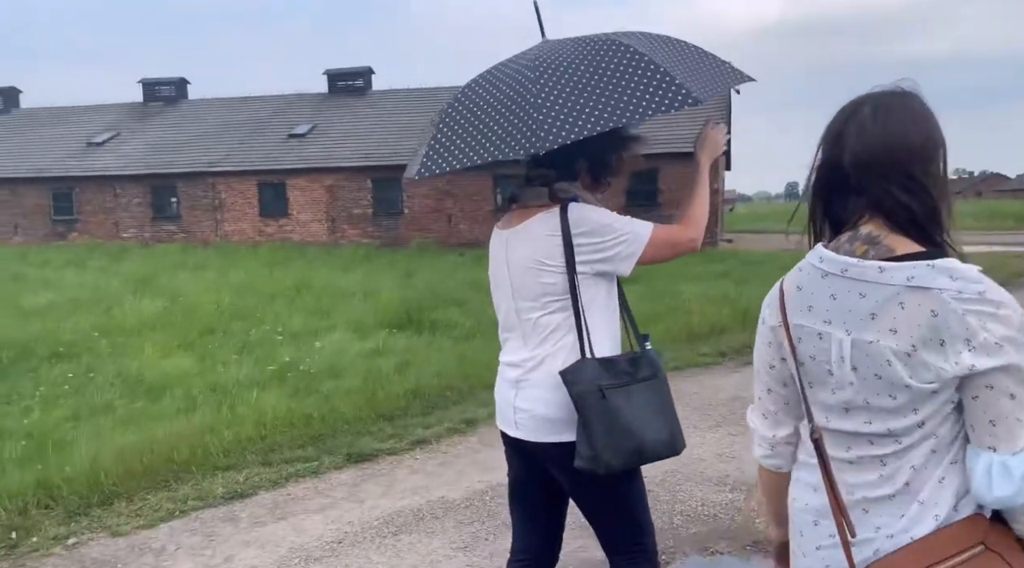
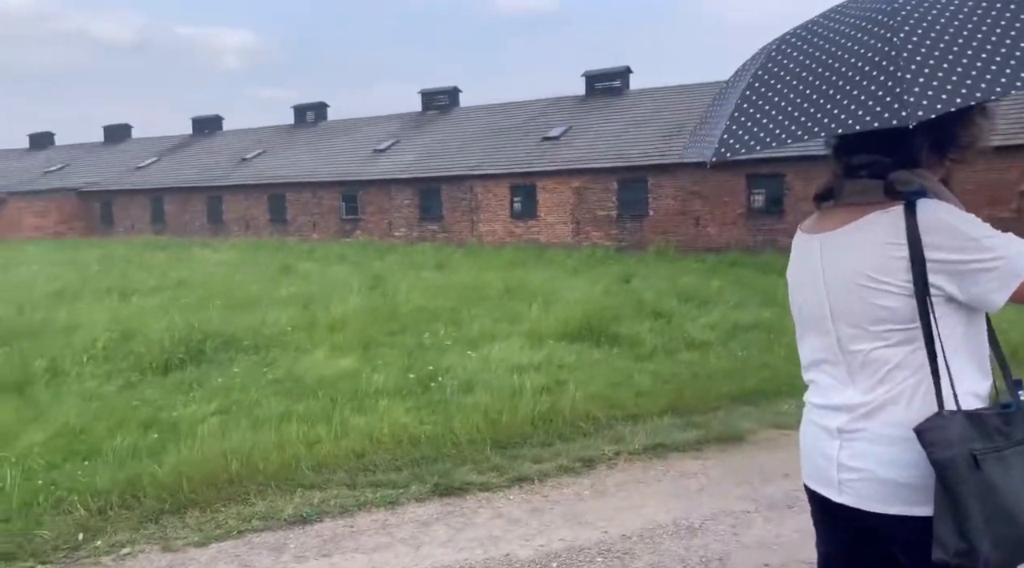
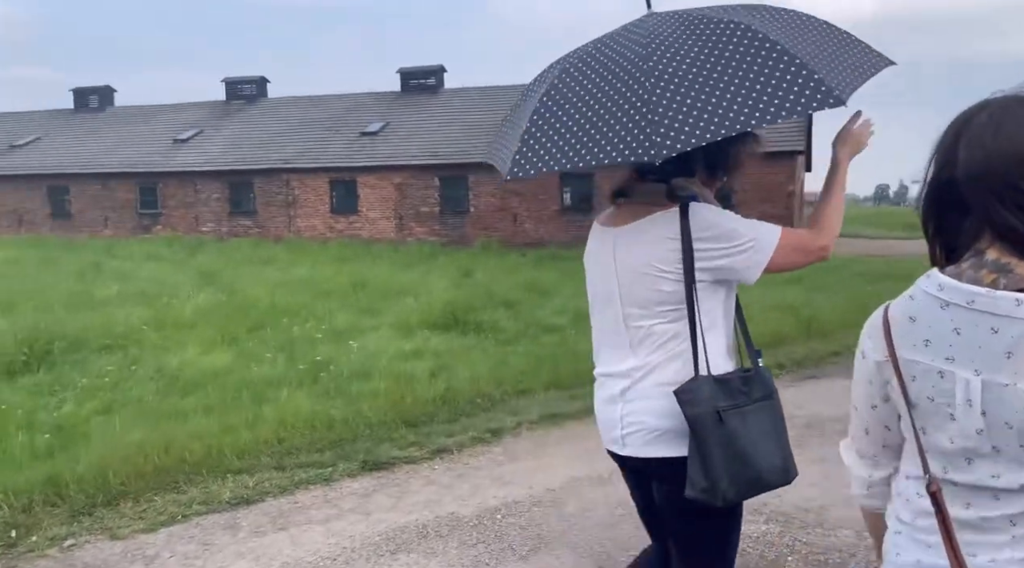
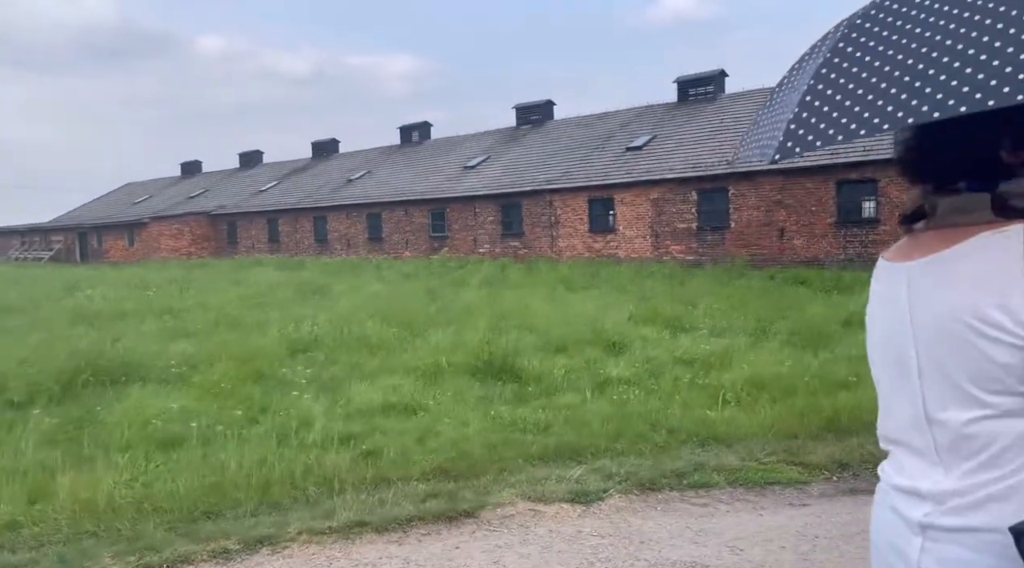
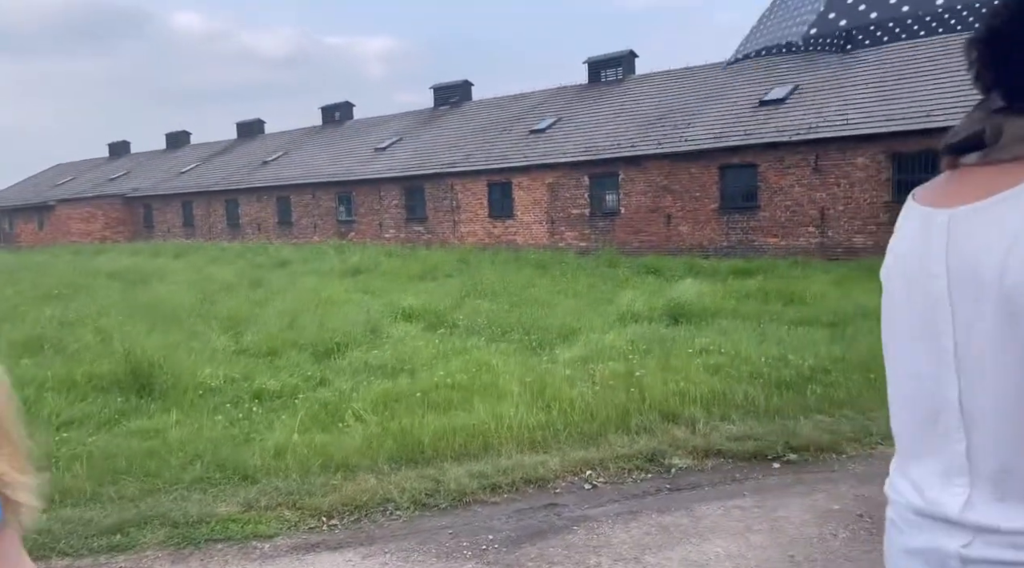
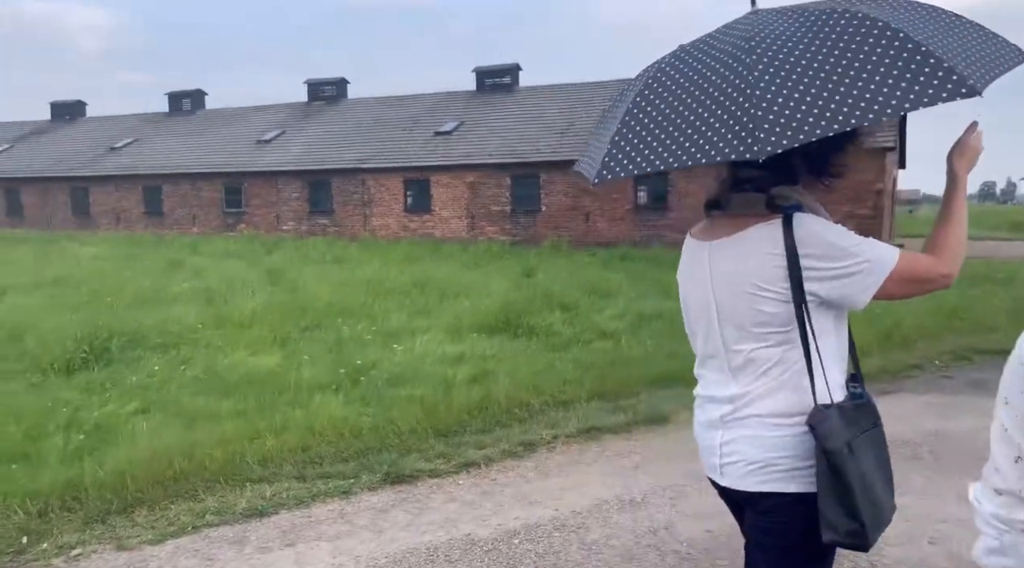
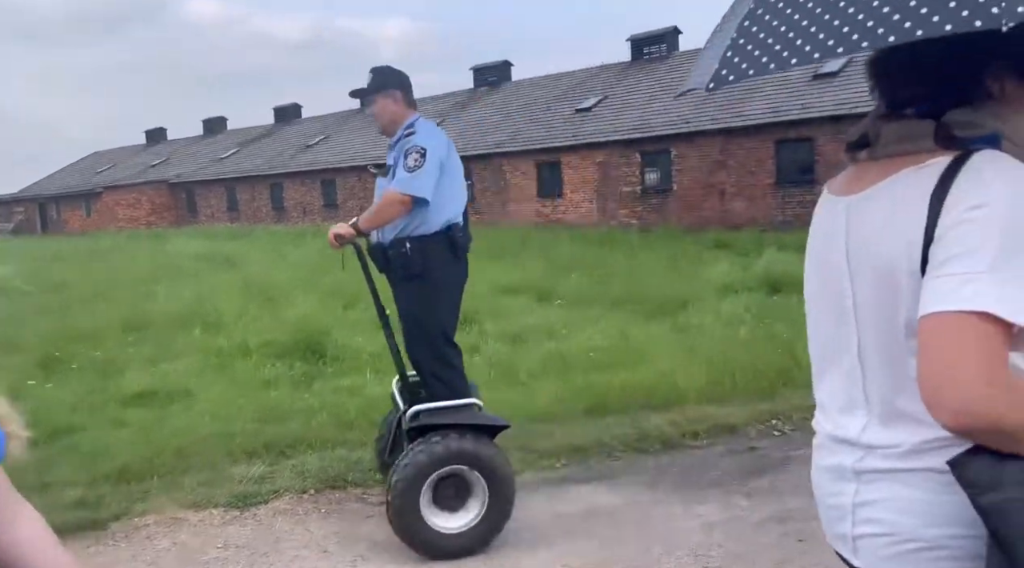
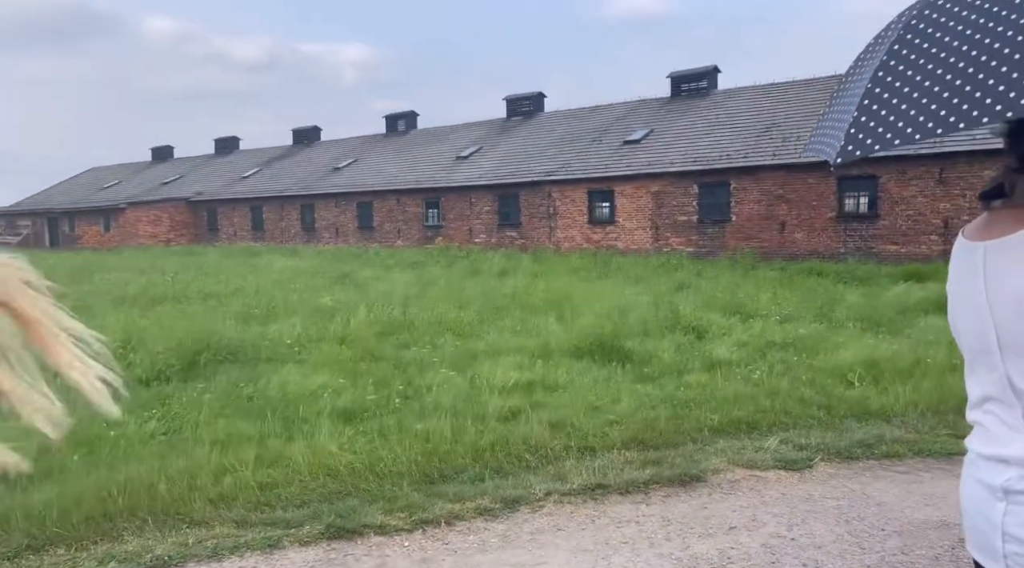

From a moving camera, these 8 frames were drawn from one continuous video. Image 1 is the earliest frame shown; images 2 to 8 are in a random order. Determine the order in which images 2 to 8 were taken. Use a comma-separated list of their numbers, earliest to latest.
3, 6, 2, 8, 4, 7, 5
